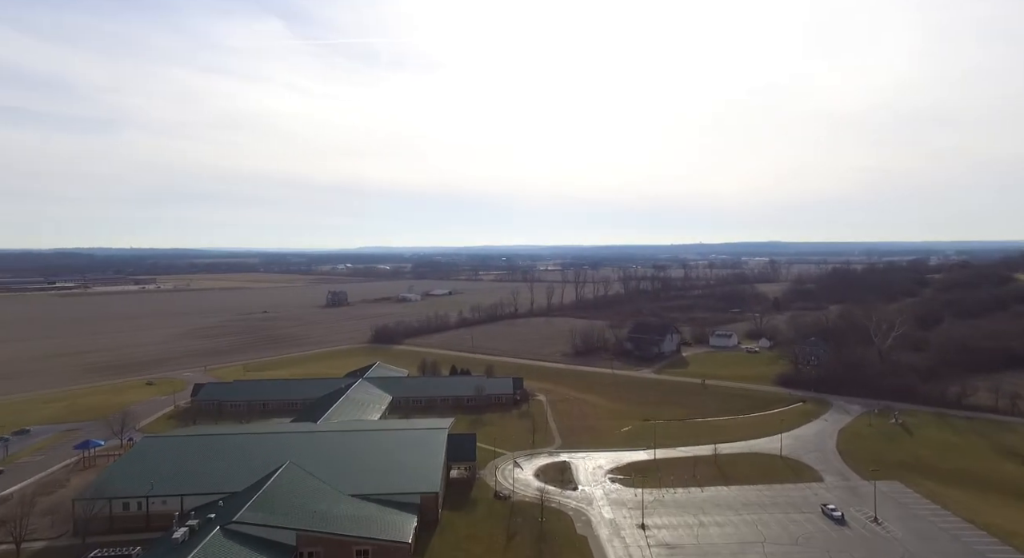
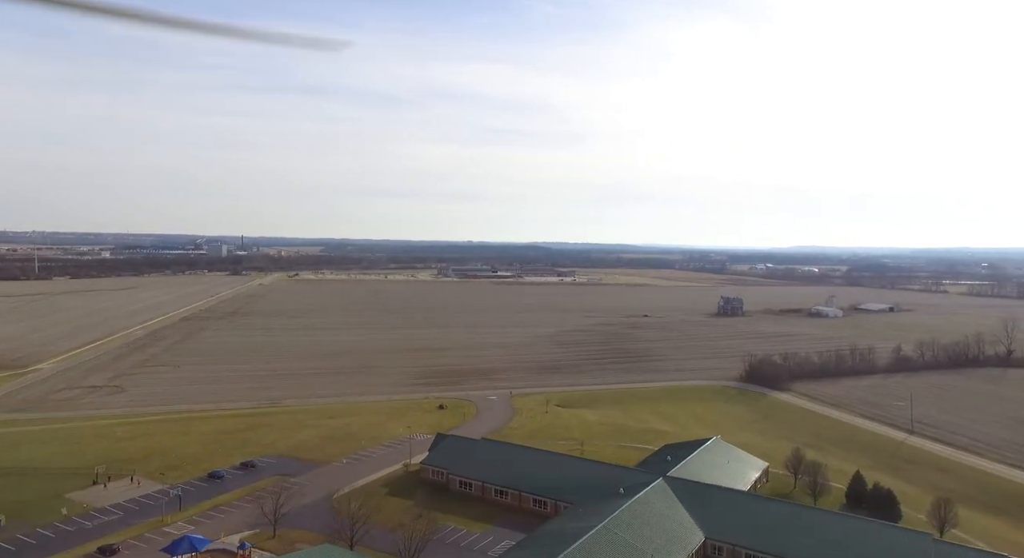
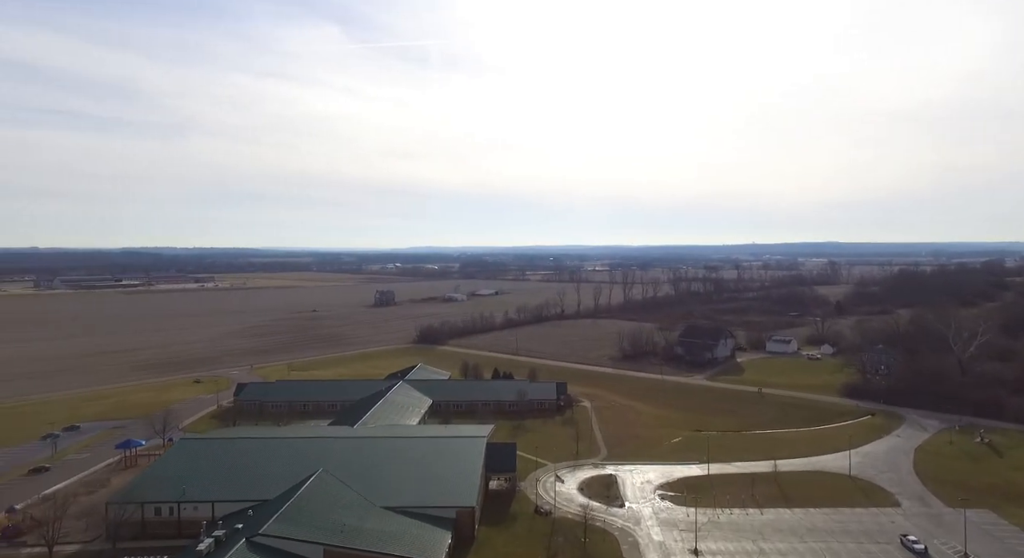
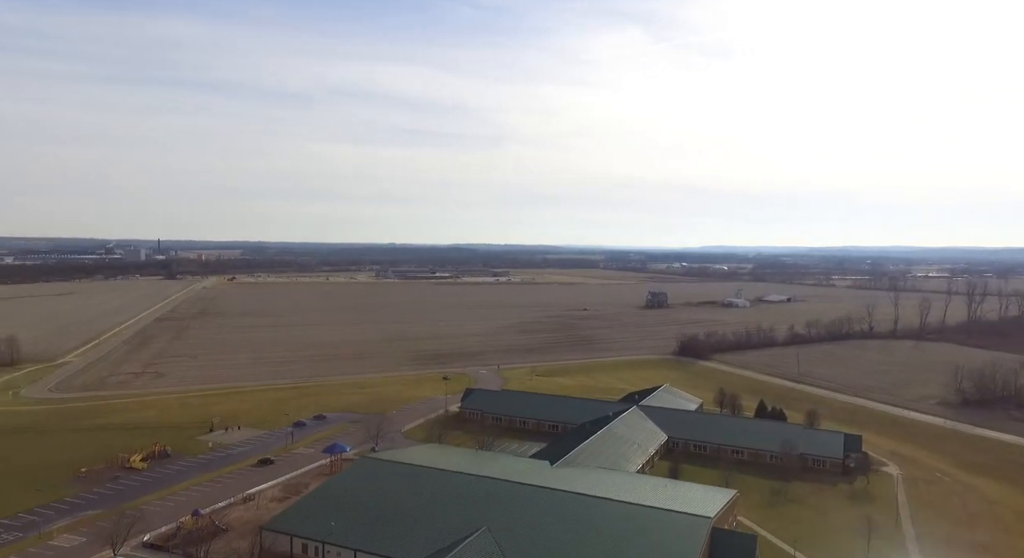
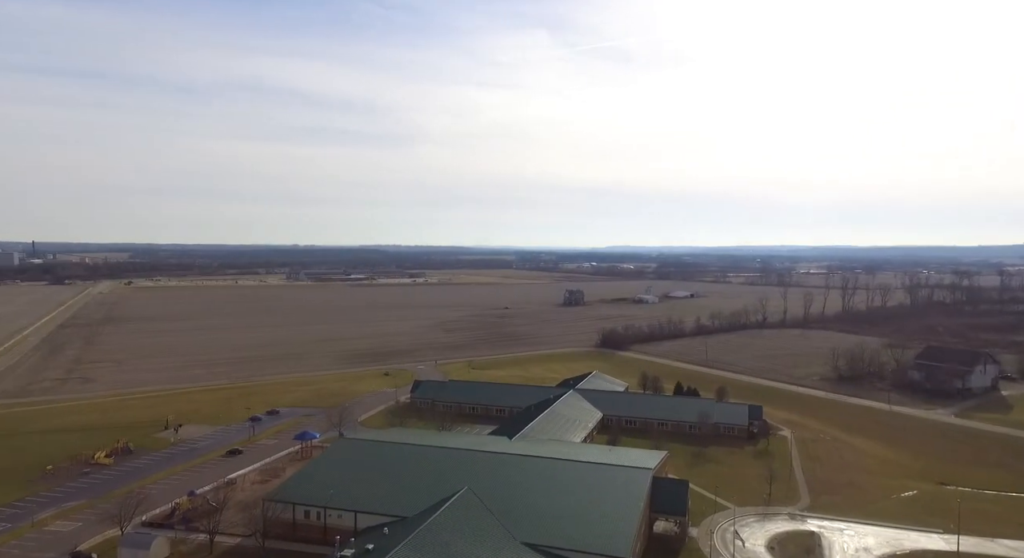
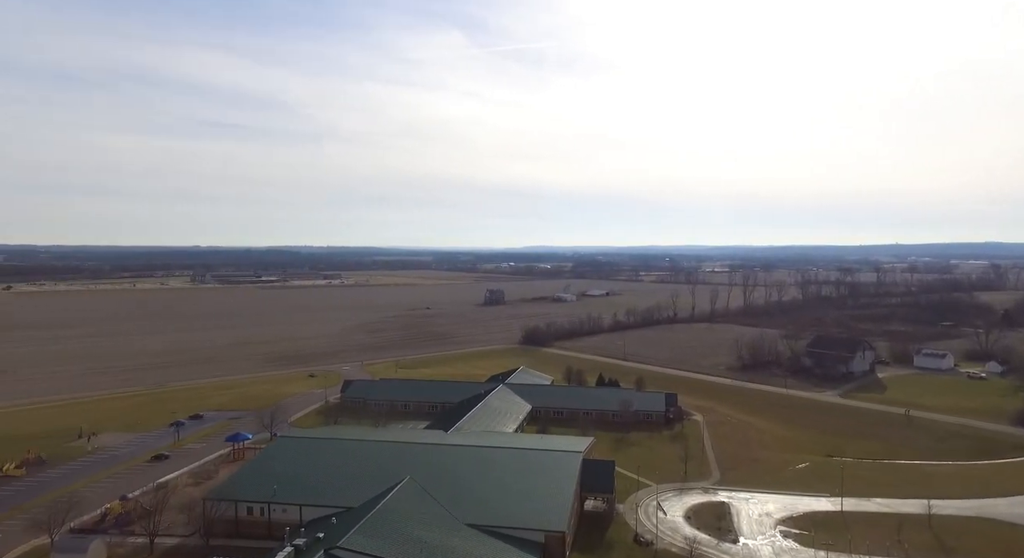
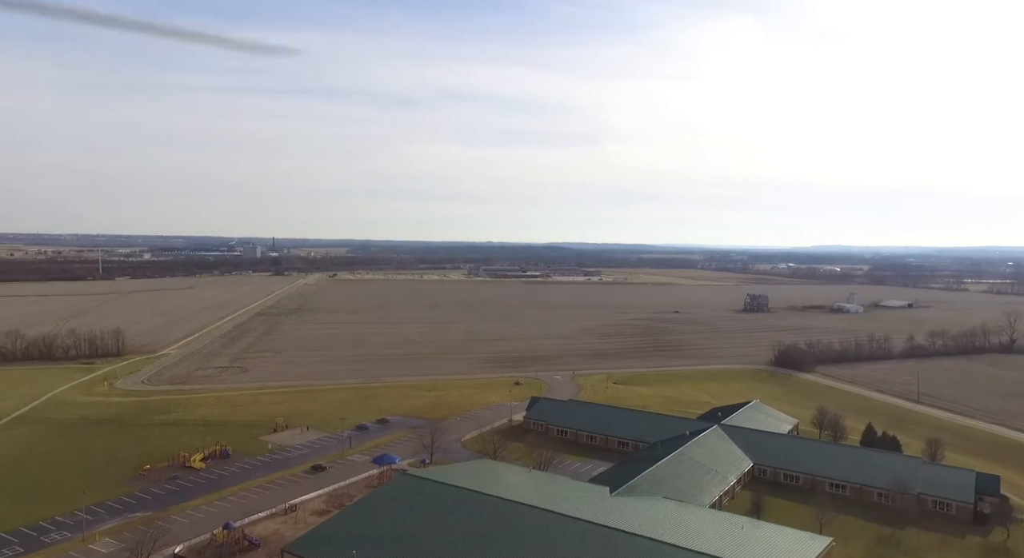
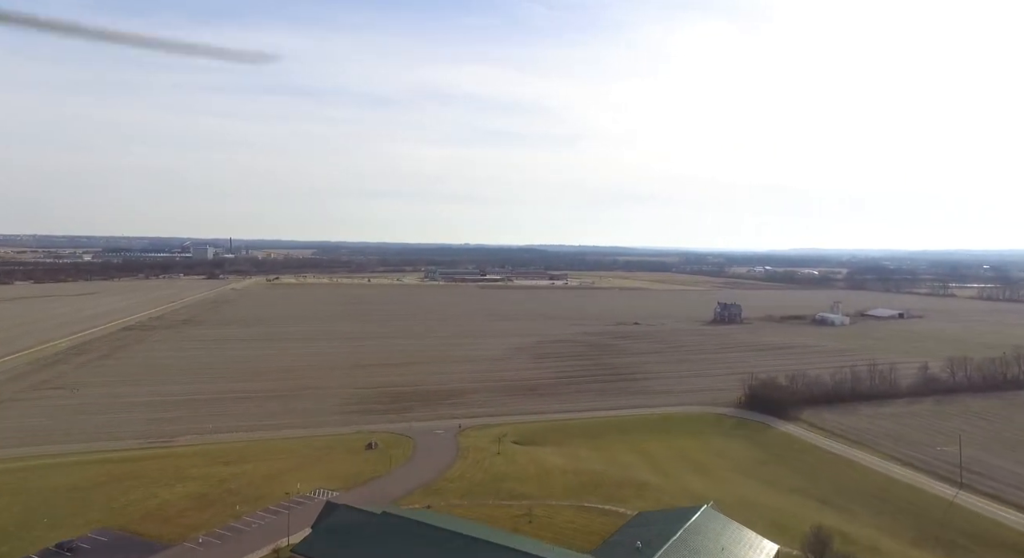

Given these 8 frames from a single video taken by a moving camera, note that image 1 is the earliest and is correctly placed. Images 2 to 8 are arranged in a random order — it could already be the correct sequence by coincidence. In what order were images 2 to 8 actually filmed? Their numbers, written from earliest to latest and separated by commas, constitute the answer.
3, 6, 5, 4, 7, 2, 8
